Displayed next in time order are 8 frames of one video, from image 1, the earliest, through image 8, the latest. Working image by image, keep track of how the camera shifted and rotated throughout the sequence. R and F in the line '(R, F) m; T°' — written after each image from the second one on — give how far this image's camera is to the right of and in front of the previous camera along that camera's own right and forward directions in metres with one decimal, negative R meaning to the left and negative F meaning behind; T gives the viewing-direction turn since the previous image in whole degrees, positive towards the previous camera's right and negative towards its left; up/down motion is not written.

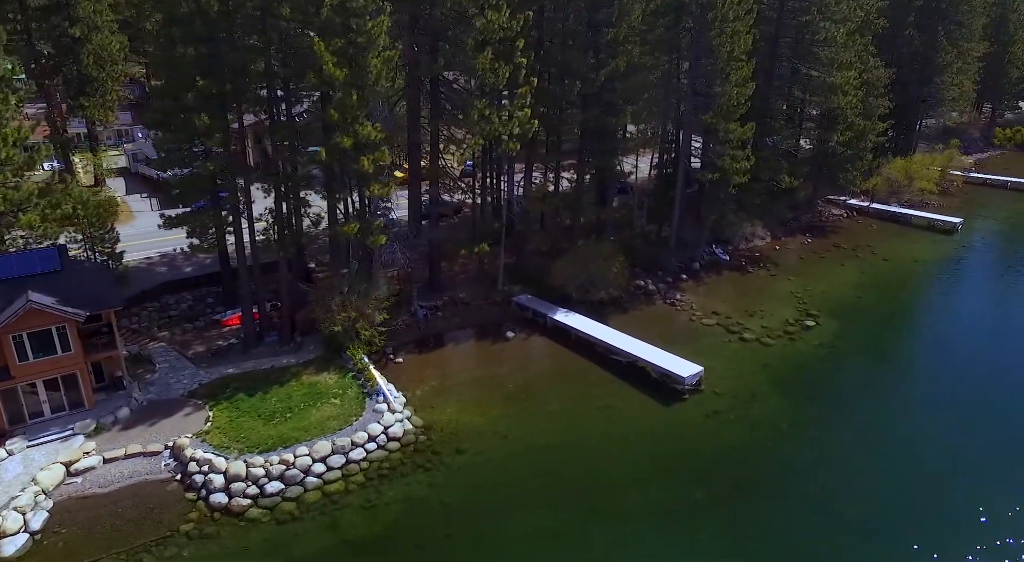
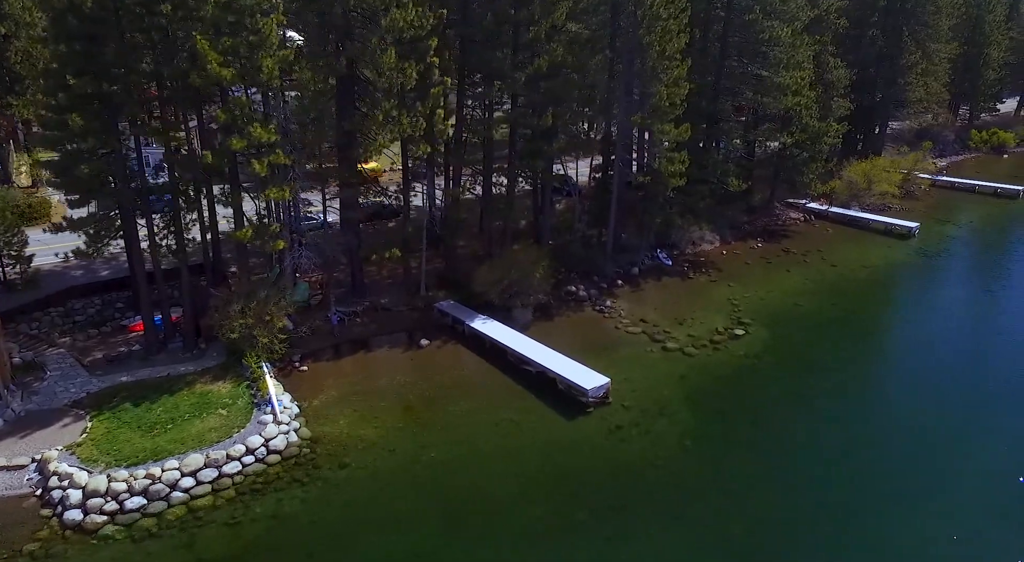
(+2.8, +0.7) m; 0°
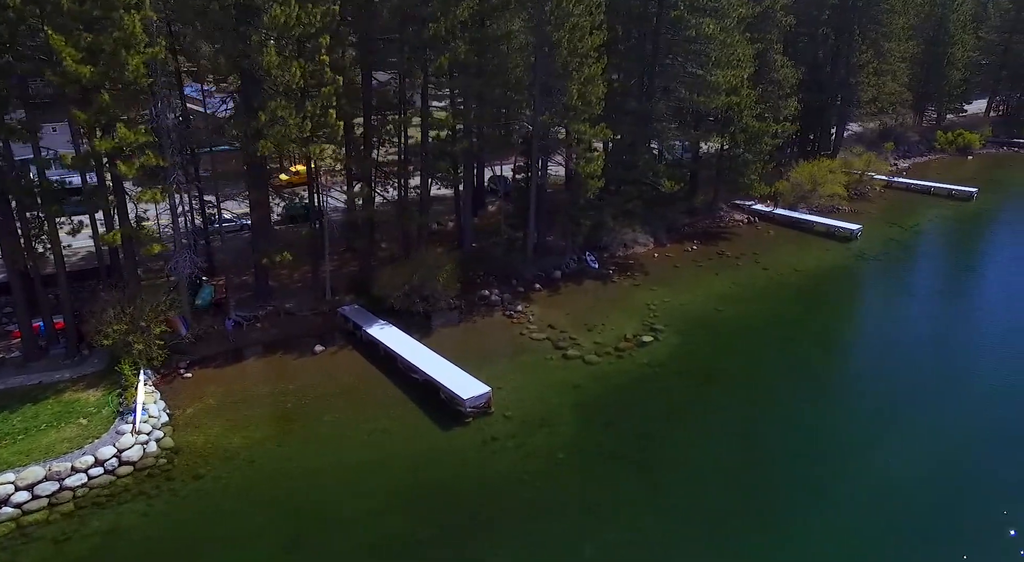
(+3.2, +0.7) m; 0°
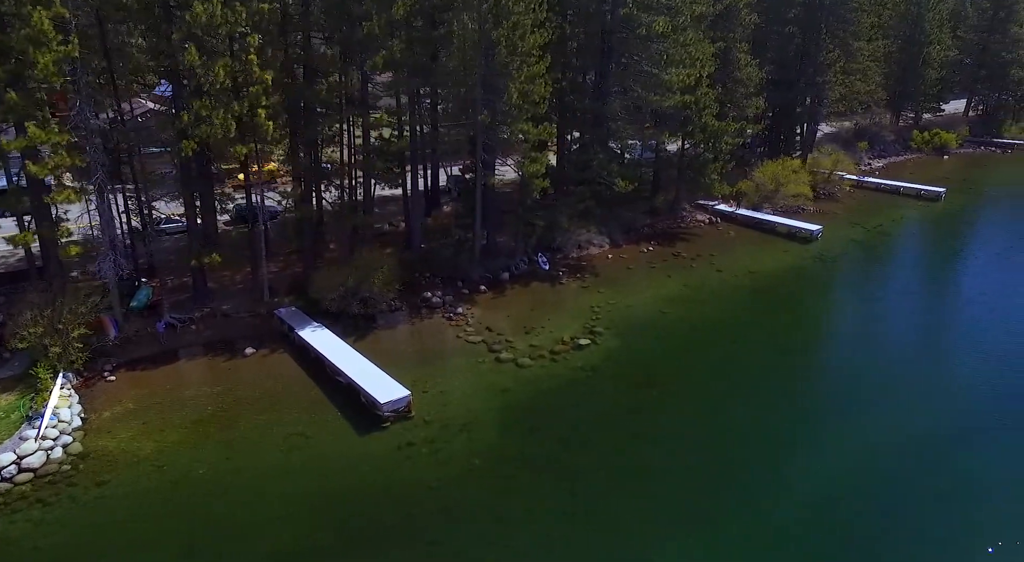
(+2.0, +0.4) m; 0°
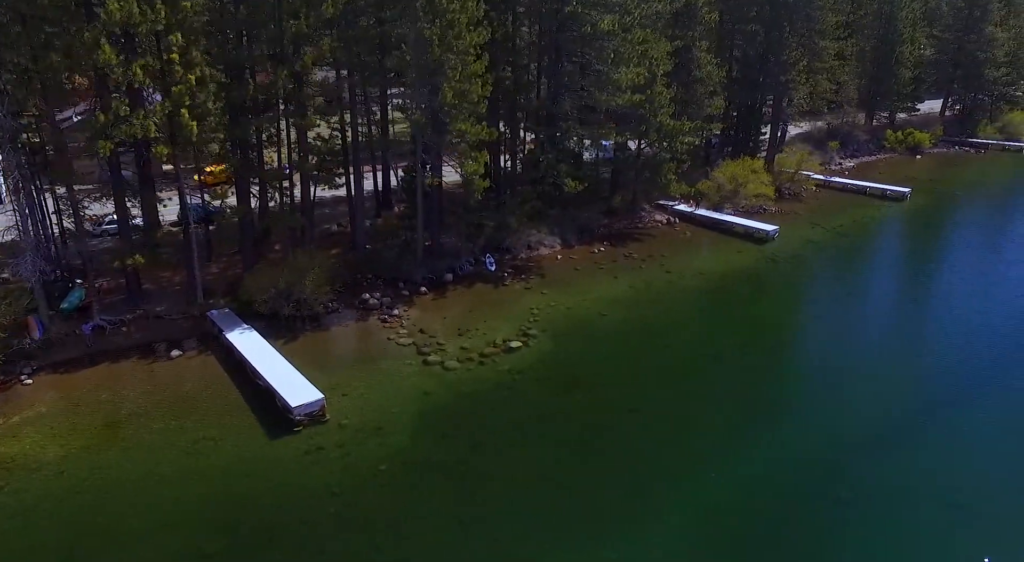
(+2.1, +0.3) m; 0°
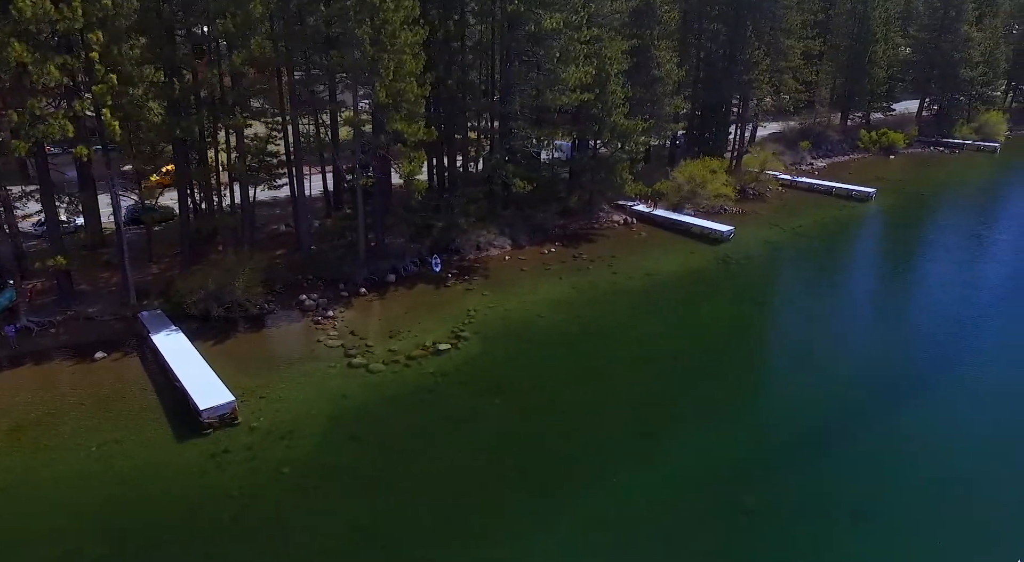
(+2.2, +0.3) m; 0°
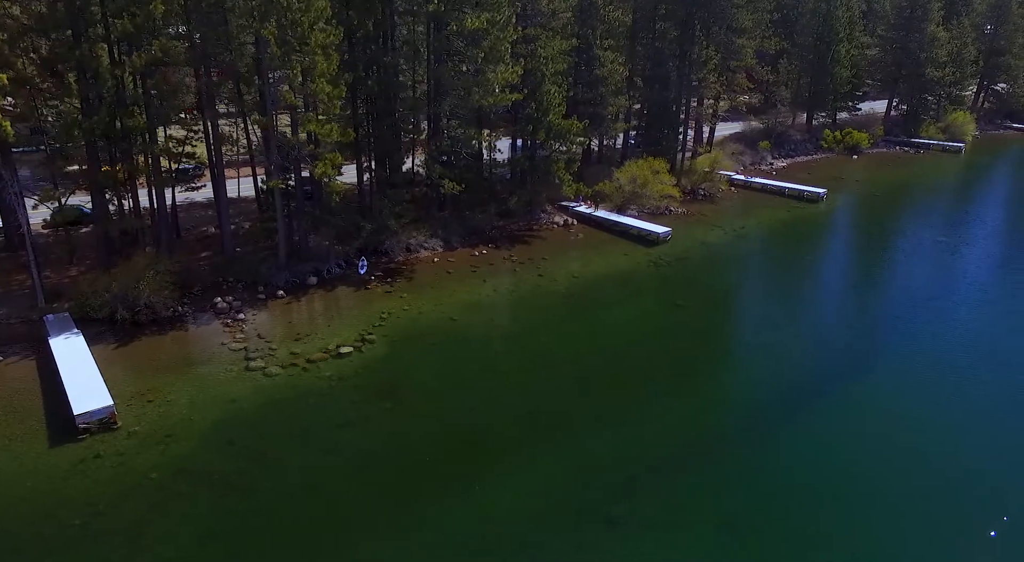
(+3.0, +0.3) m; 0°
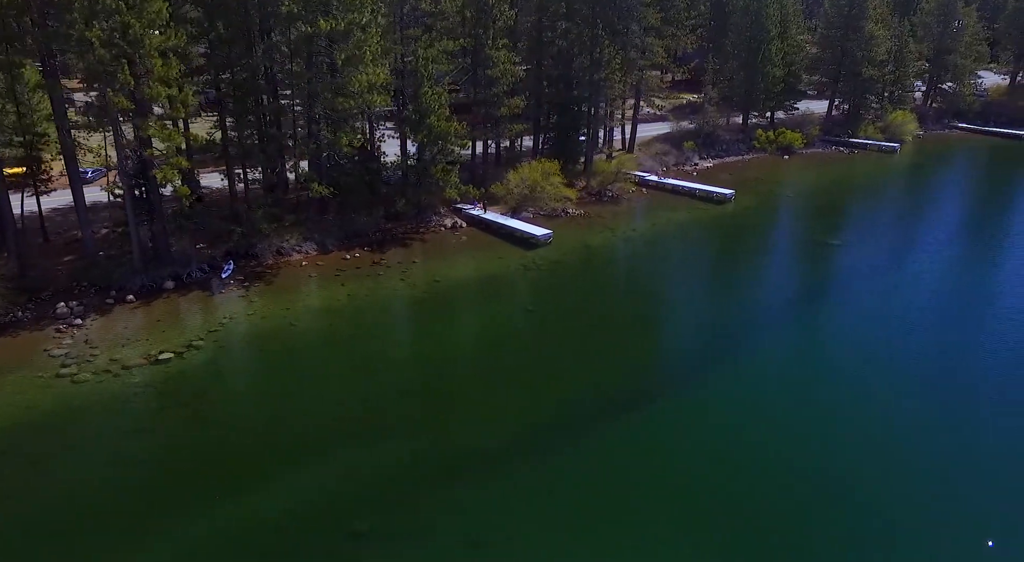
(+5.5, +0.5) m; -1°
